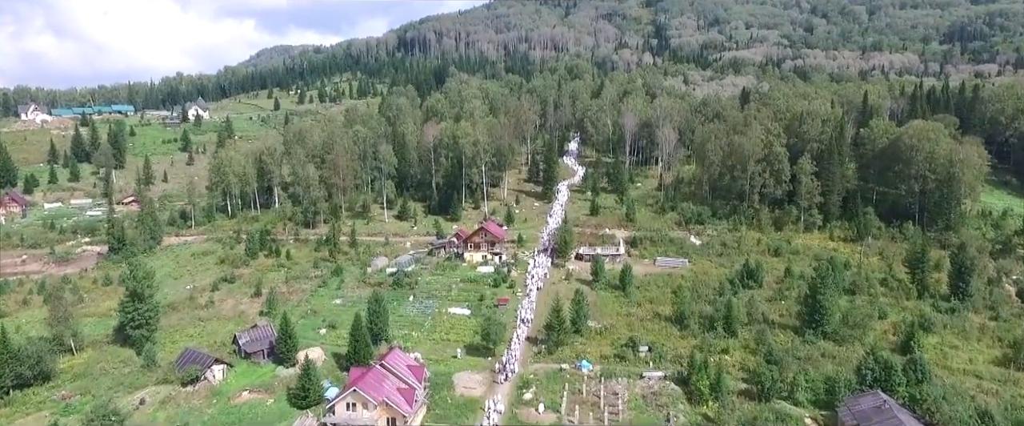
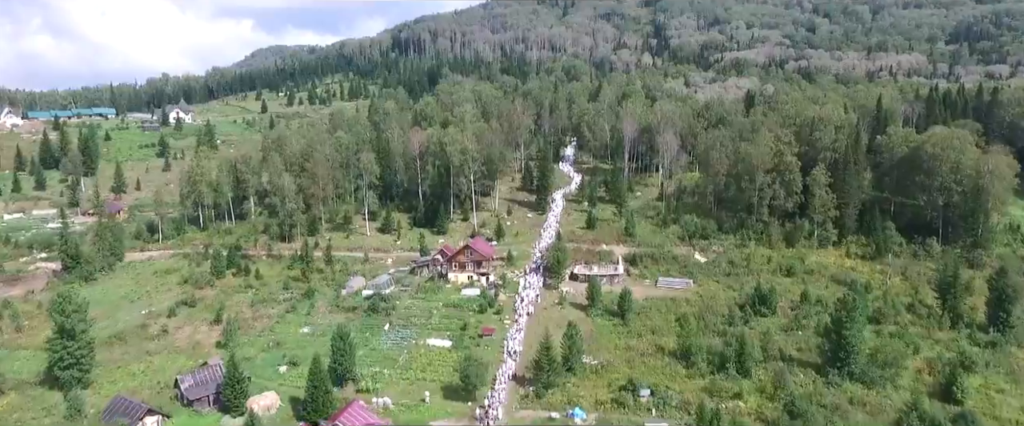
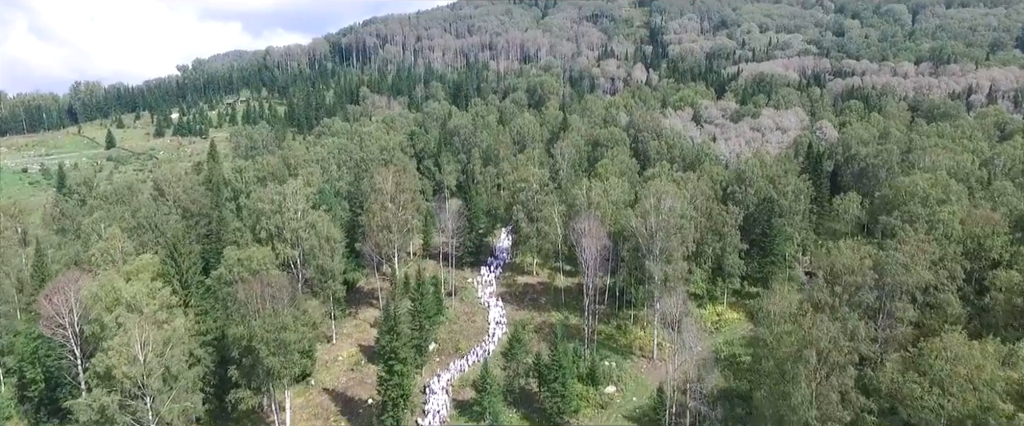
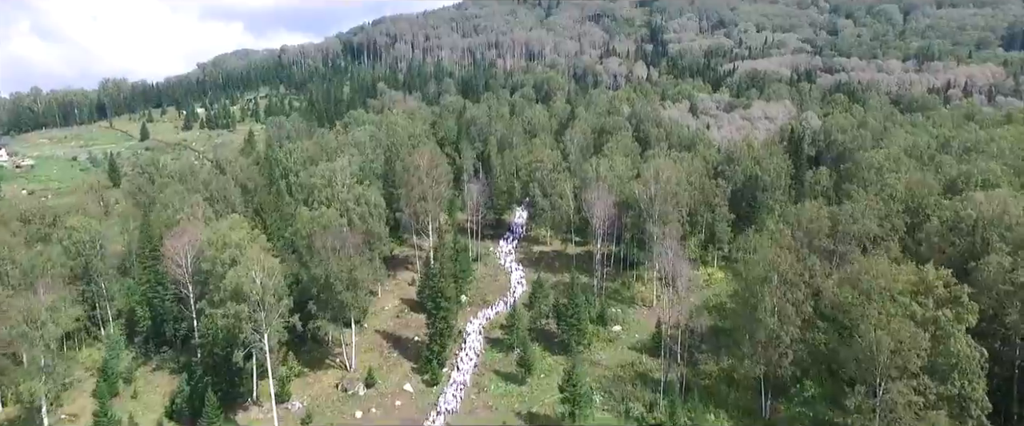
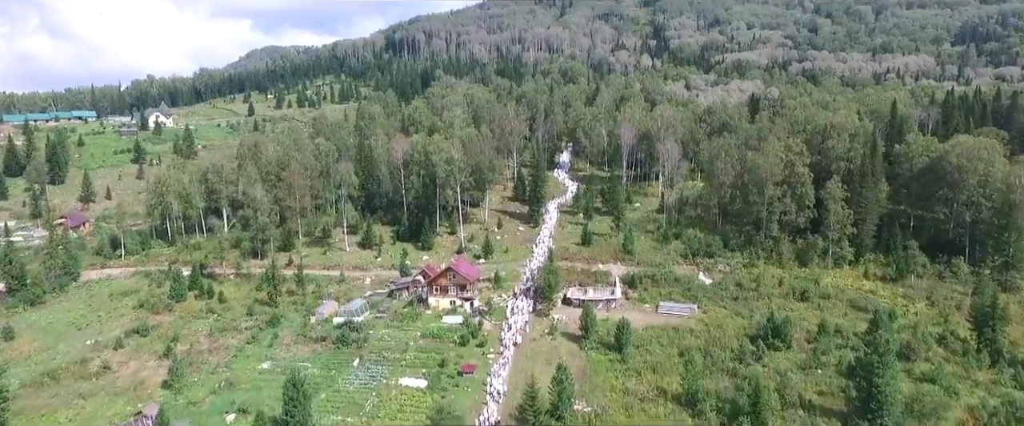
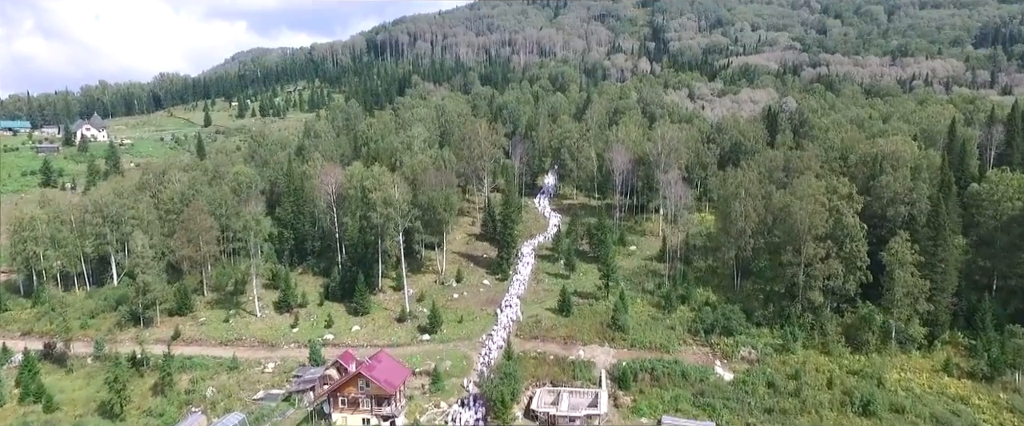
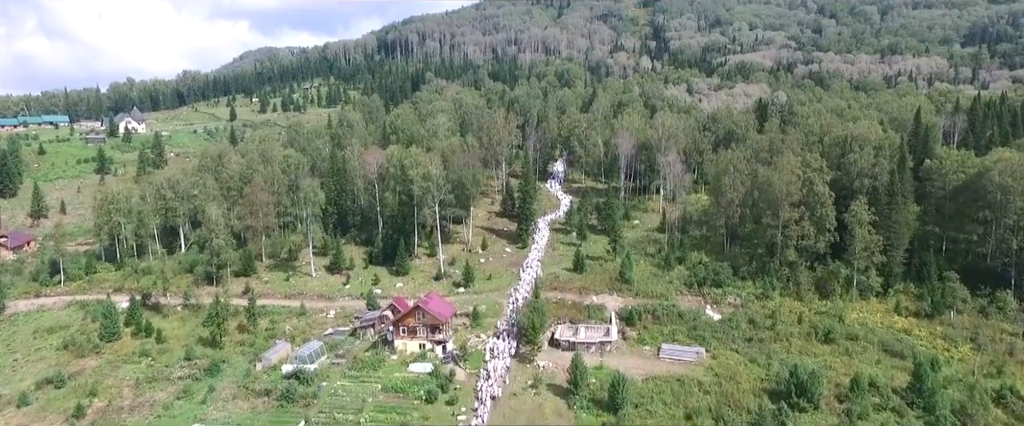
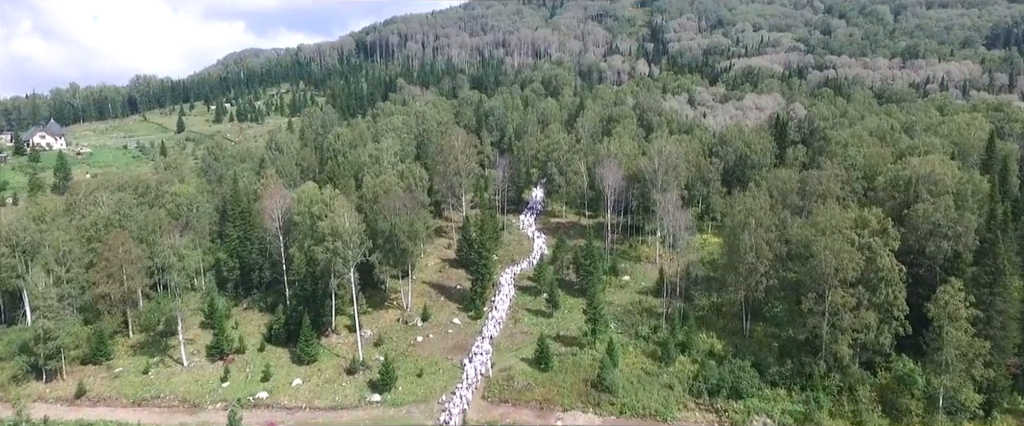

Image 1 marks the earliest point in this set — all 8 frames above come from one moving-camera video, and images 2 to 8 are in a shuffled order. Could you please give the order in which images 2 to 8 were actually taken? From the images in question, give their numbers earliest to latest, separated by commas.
2, 5, 7, 6, 8, 4, 3
